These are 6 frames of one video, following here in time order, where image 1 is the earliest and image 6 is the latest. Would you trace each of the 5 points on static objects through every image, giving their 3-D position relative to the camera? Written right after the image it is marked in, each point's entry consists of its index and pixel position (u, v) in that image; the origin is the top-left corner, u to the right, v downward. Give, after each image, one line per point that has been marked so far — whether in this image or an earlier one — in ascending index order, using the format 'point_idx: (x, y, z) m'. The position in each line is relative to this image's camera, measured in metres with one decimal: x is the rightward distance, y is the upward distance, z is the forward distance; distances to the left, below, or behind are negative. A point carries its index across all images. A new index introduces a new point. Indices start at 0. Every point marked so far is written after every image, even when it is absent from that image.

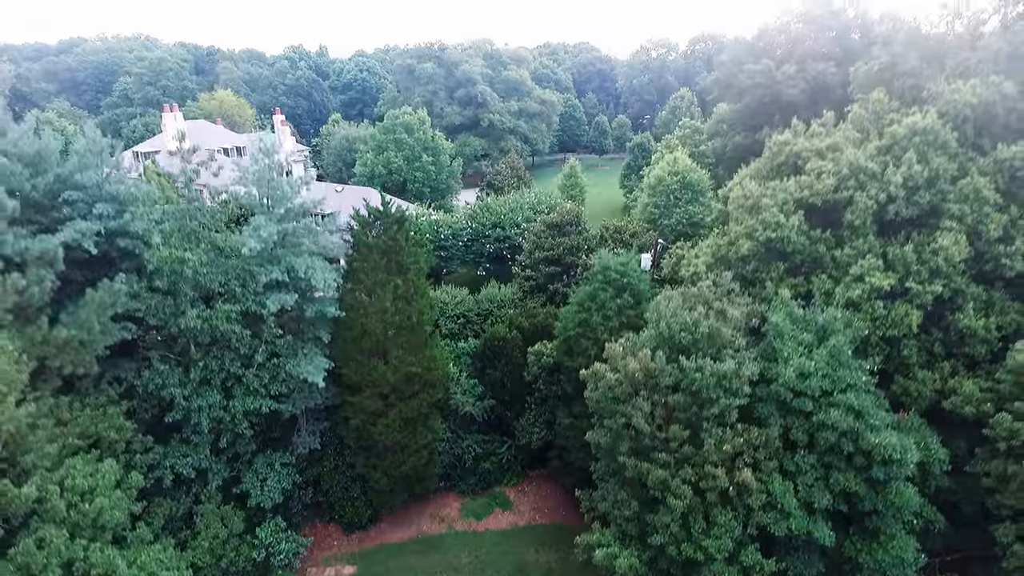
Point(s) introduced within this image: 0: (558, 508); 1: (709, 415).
0: (+1.4, -6.6, +18.6) m
1: (+3.6, -2.3, +11.4) m
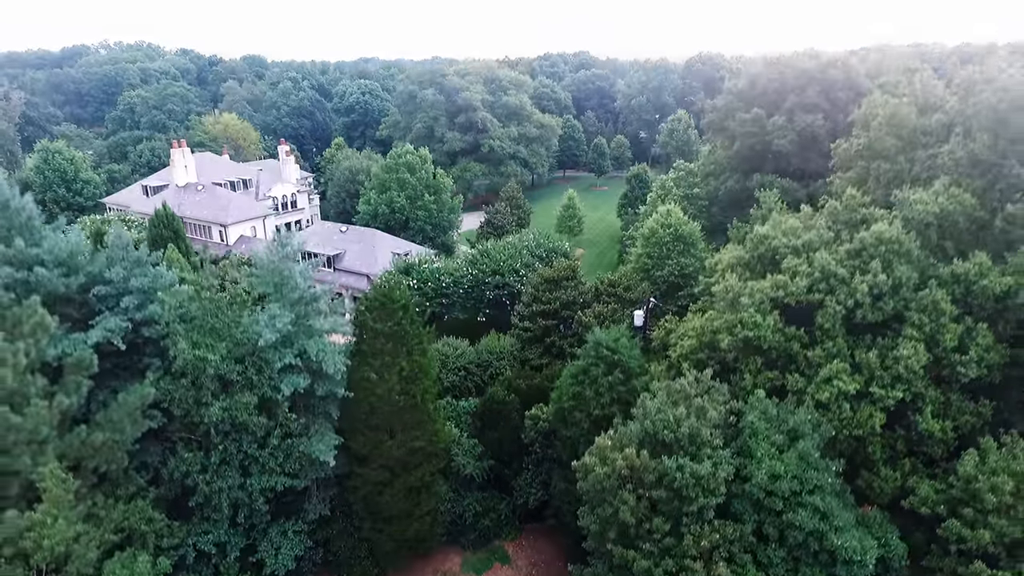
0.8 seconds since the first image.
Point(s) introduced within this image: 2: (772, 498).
0: (+1.3, -8.8, +19.7) m
1: (+3.6, -4.5, +12.5) m
2: (+5.1, -4.1, +12.1) m
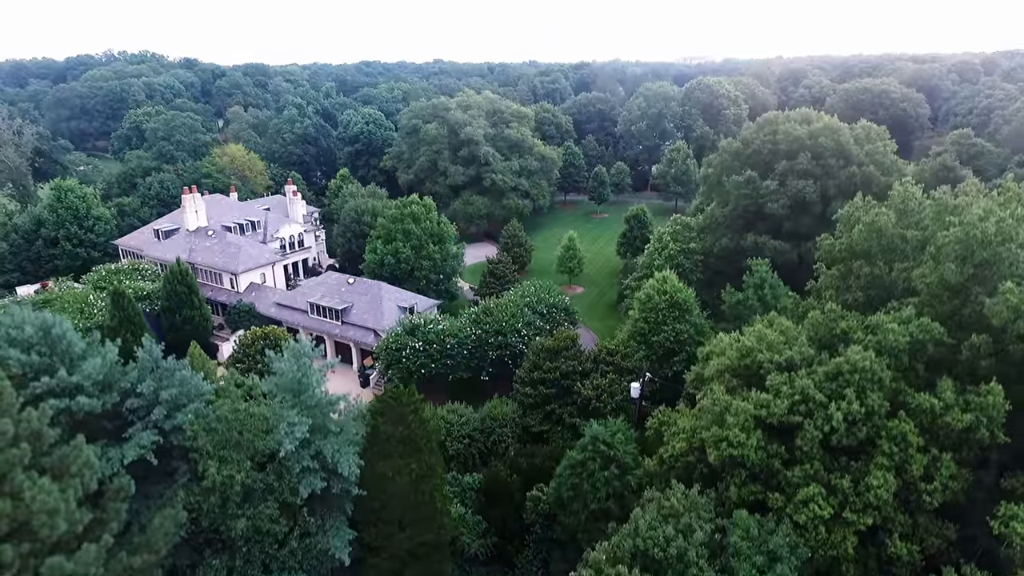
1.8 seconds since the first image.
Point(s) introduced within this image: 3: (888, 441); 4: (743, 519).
0: (+1.4, -11.7, +20.8) m
1: (+3.6, -7.4, +13.6) m
2: (+5.1, -7.1, +13.2) m
3: (+8.6, -3.5, +14.1) m
4: (+5.3, -5.3, +14.3) m
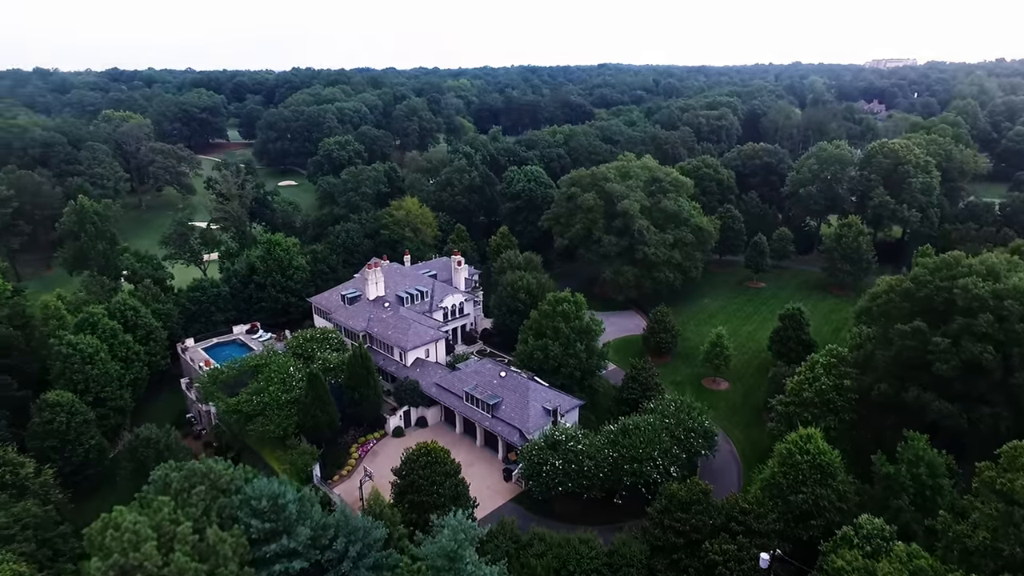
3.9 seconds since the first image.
0: (+5.3, -18.4, +22.3) m
1: (+6.1, -14.3, +14.7) m
2: (+7.5, -14.1, +13.9) m
3: (+11.4, -10.8, +14.0) m
4: (+8.2, -12.4, +14.9) m
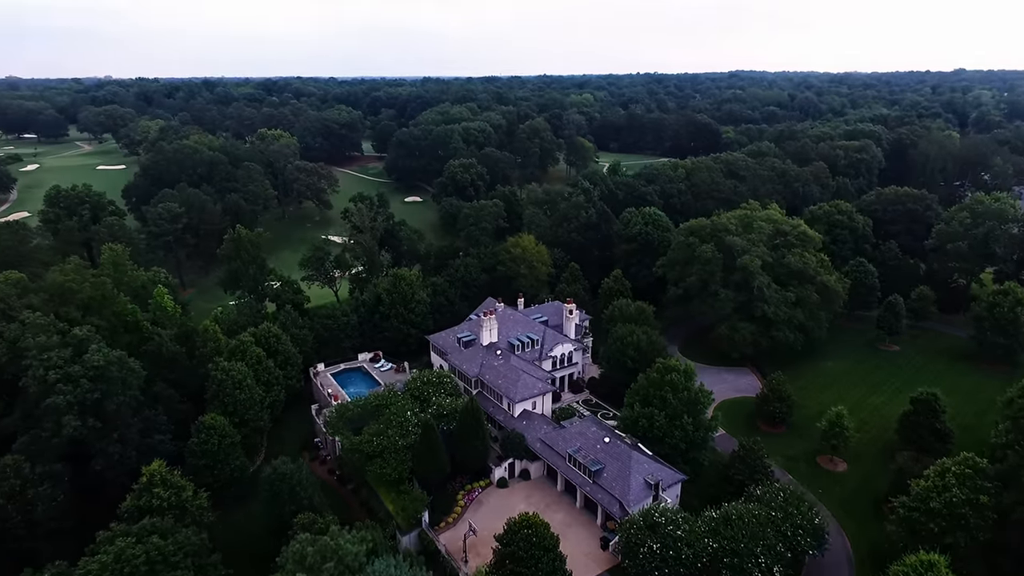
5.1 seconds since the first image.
0: (+8.1, -22.9, +22.1) m
1: (+7.8, -18.8, +14.5) m
2: (+9.1, -18.6, +13.5) m
3: (+13.1, -15.5, +12.9) m
4: (+10.0, -16.9, +14.4) m
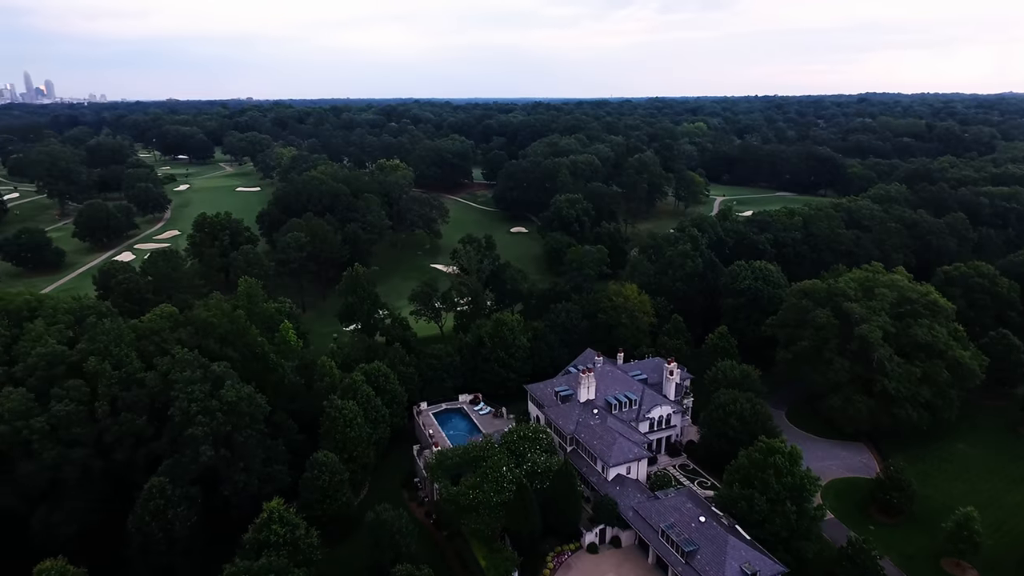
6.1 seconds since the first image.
0: (+10.4, -27.1, +20.7) m
1: (+9.1, -22.7, +13.4) m
2: (+10.2, -22.6, +12.2) m
3: (+14.3, -19.7, +11.0) m
4: (+11.3, -21.0, +13.0) m
